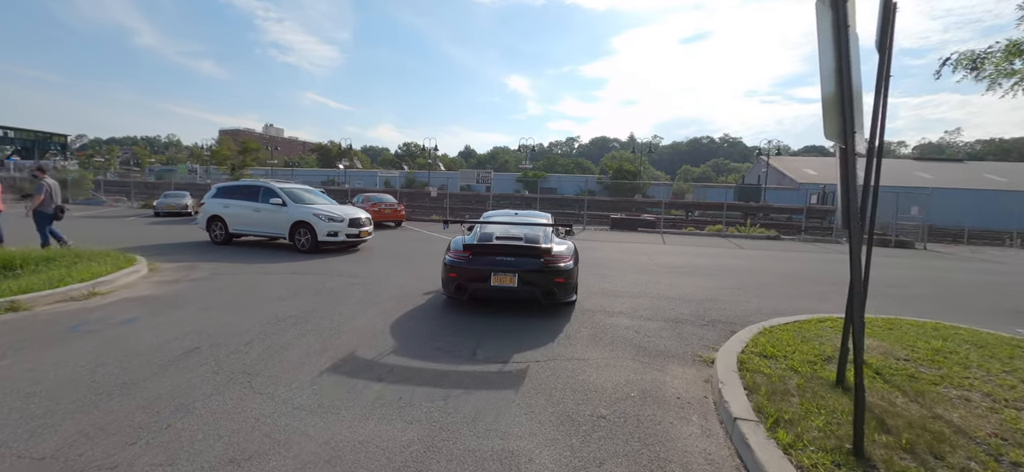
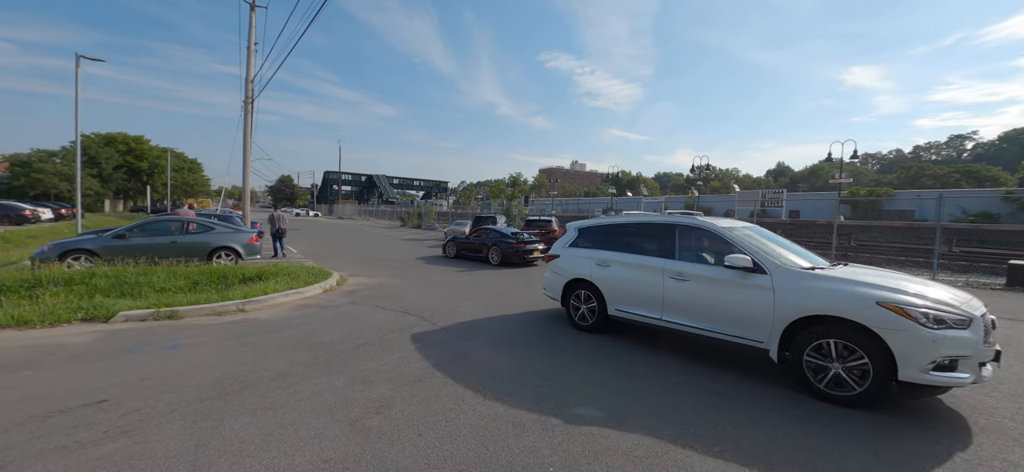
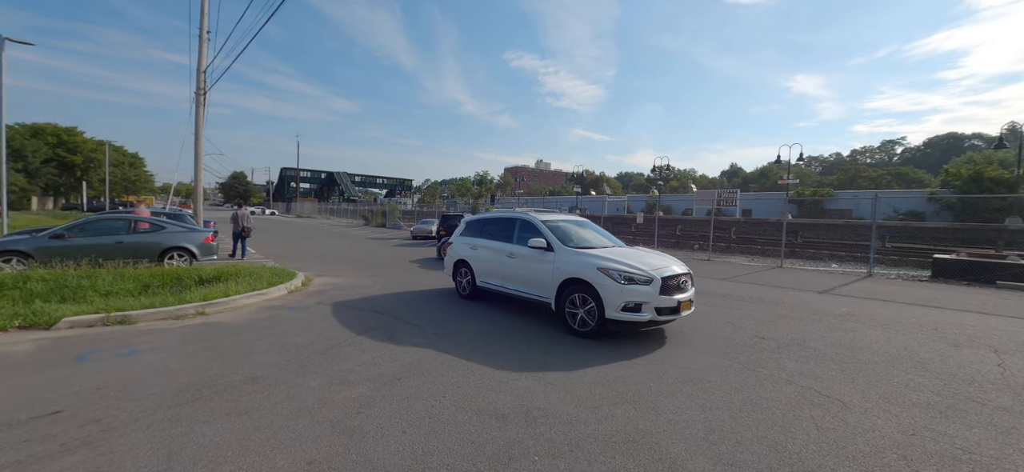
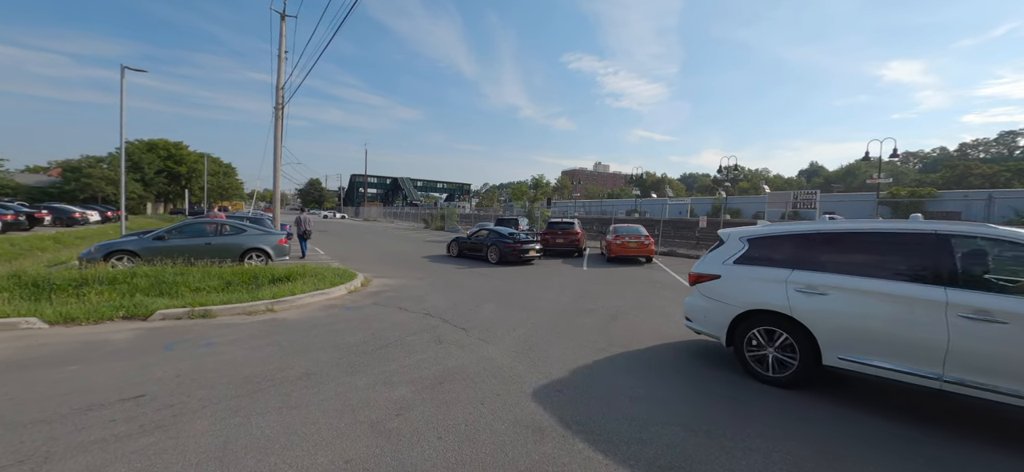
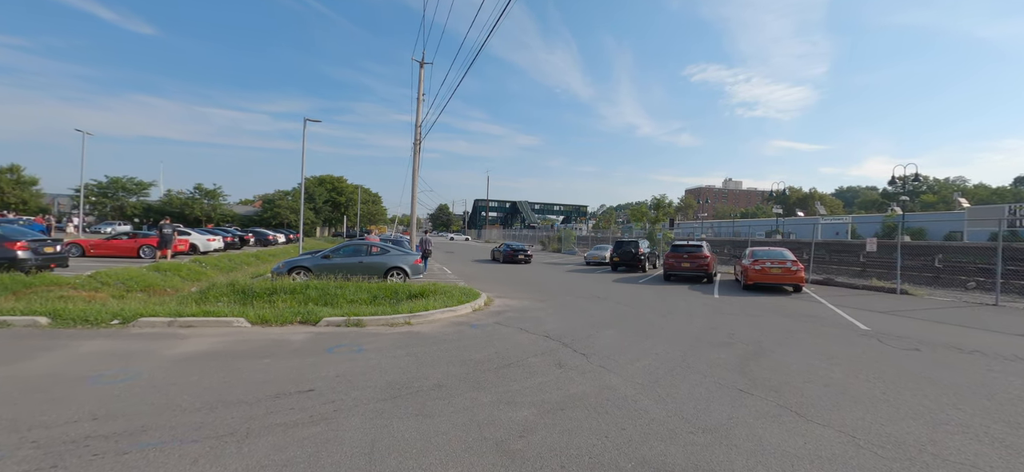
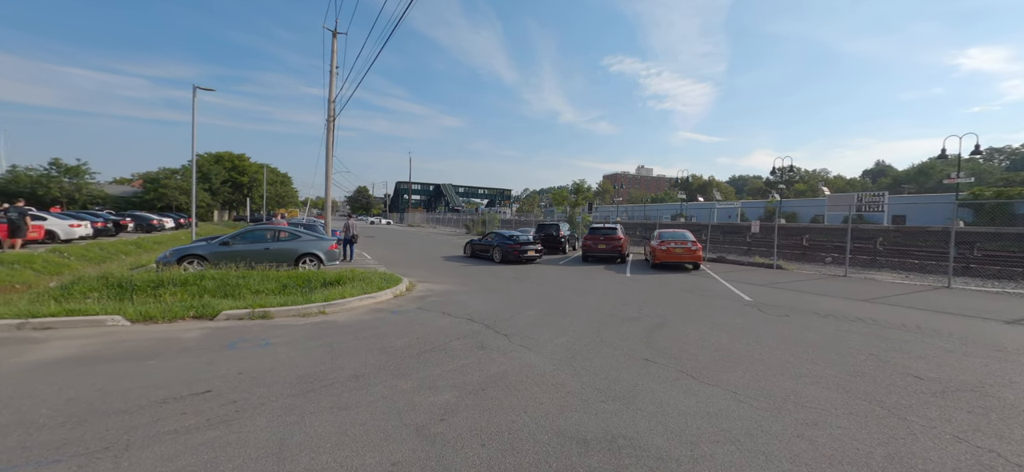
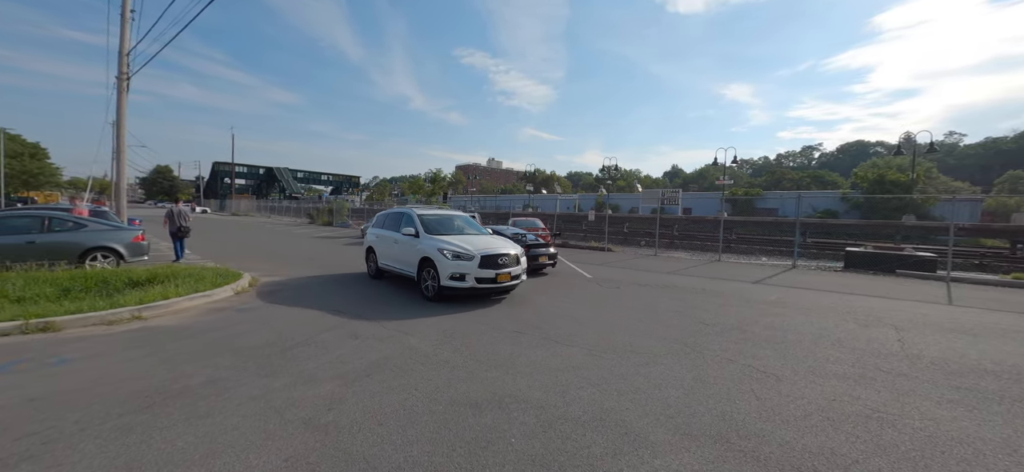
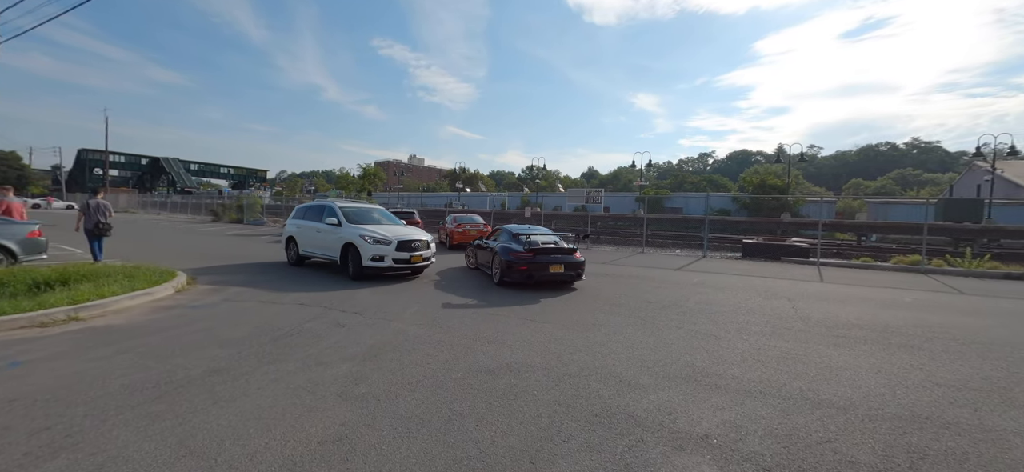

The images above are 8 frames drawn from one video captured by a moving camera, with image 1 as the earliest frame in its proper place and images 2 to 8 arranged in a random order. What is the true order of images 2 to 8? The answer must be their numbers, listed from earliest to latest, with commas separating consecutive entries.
8, 7, 3, 2, 4, 6, 5
